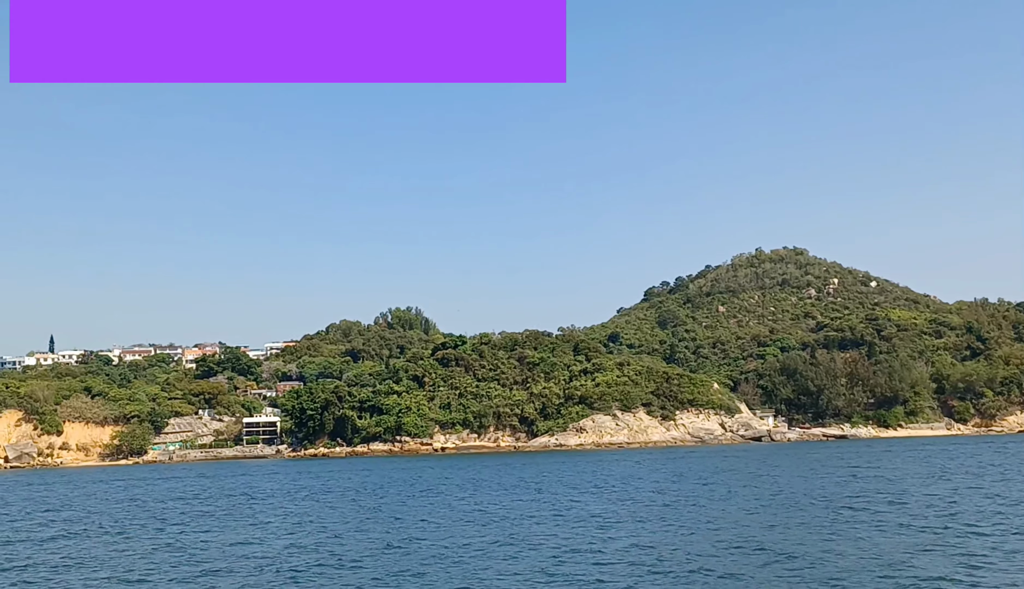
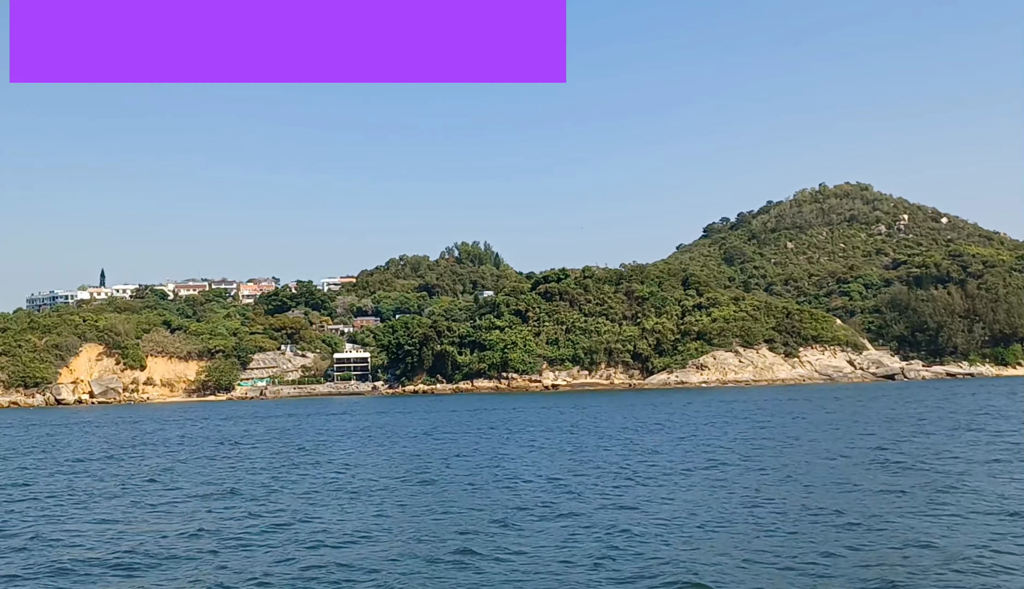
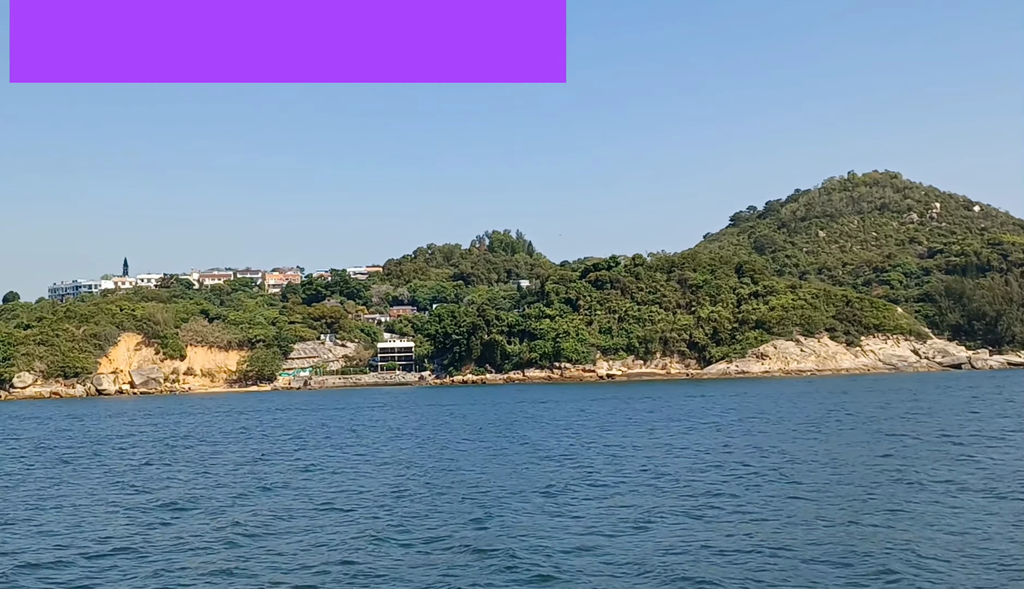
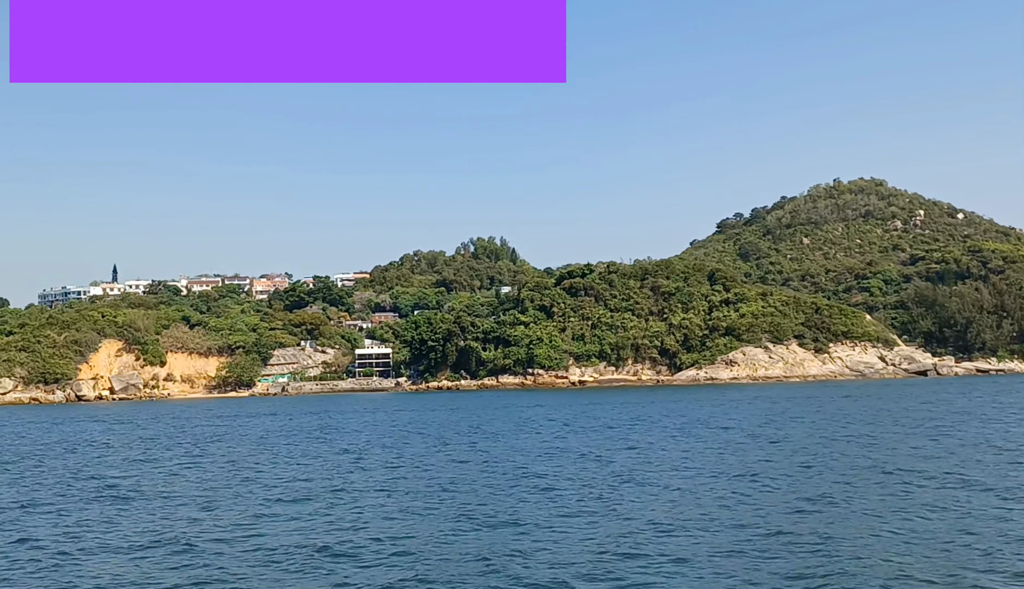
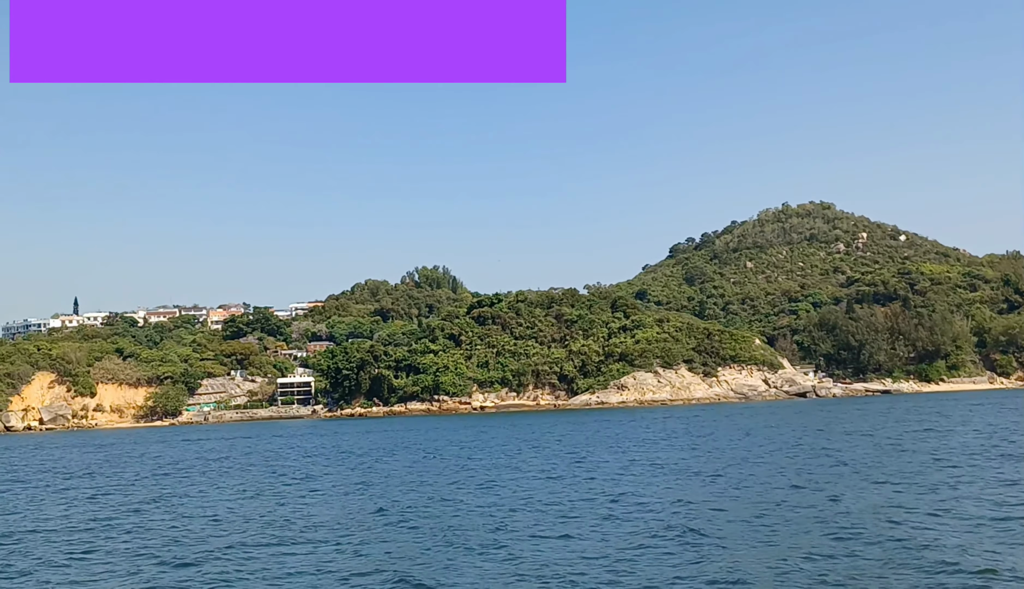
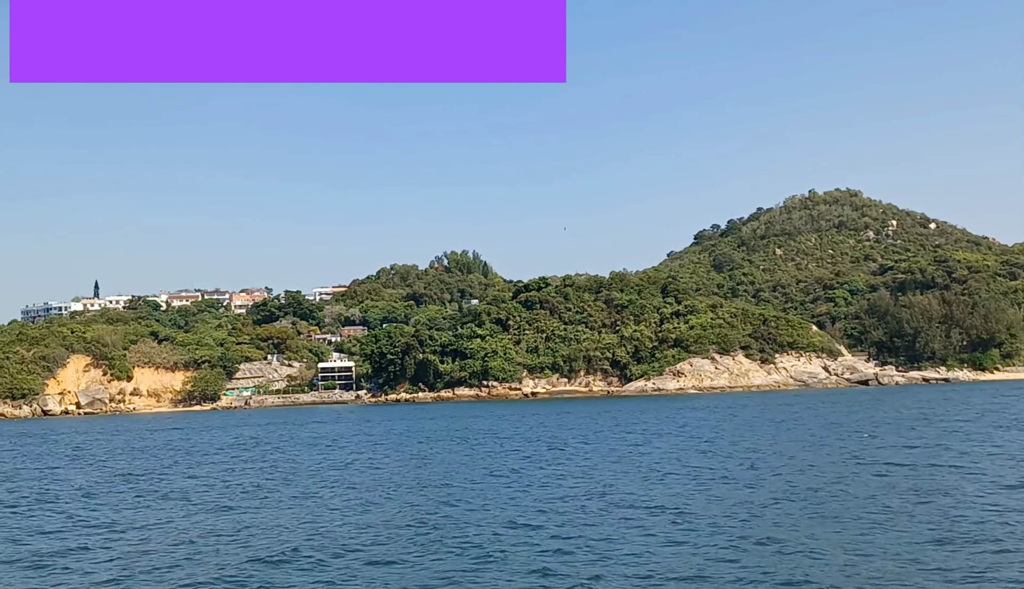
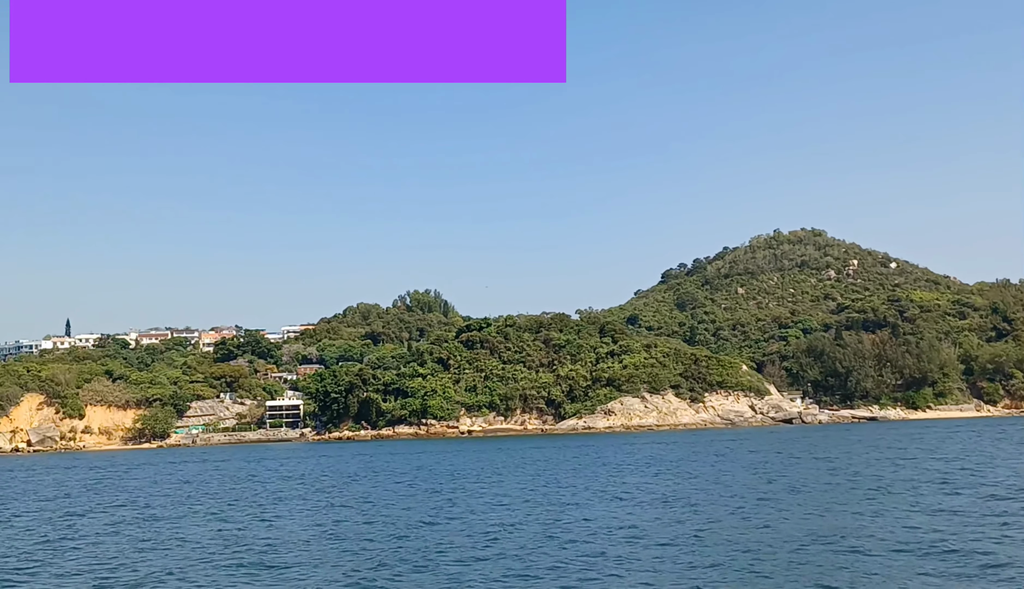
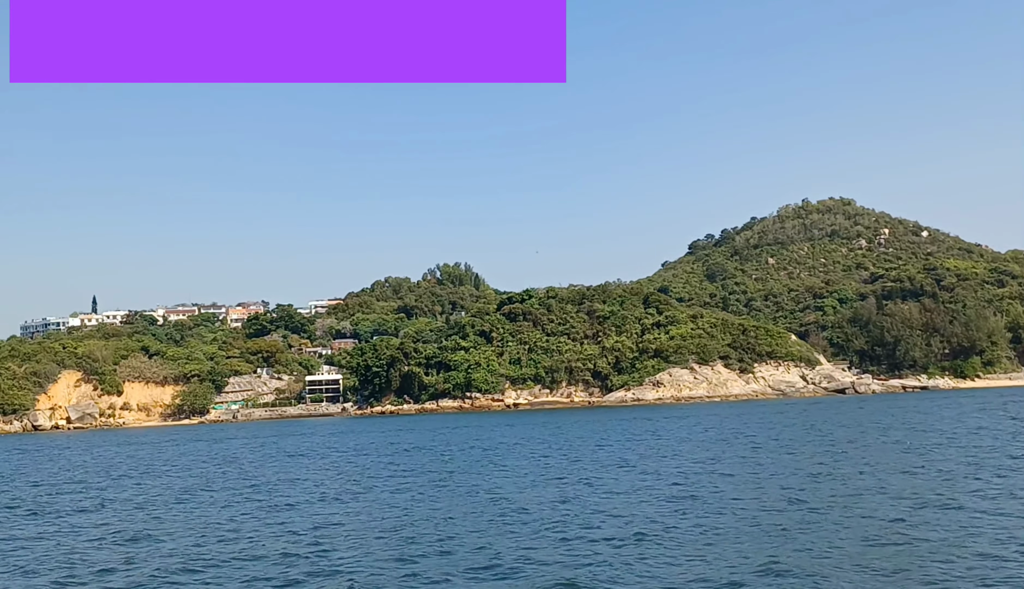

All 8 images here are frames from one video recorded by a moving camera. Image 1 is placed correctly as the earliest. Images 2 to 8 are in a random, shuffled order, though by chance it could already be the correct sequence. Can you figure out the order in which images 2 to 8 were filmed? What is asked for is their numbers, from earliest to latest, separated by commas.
7, 5, 8, 6, 2, 4, 3
